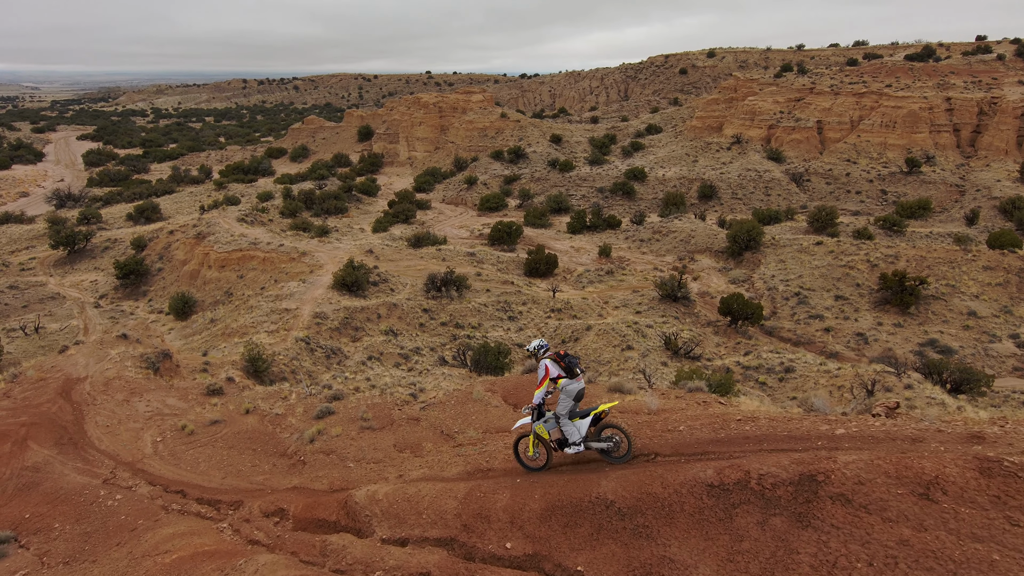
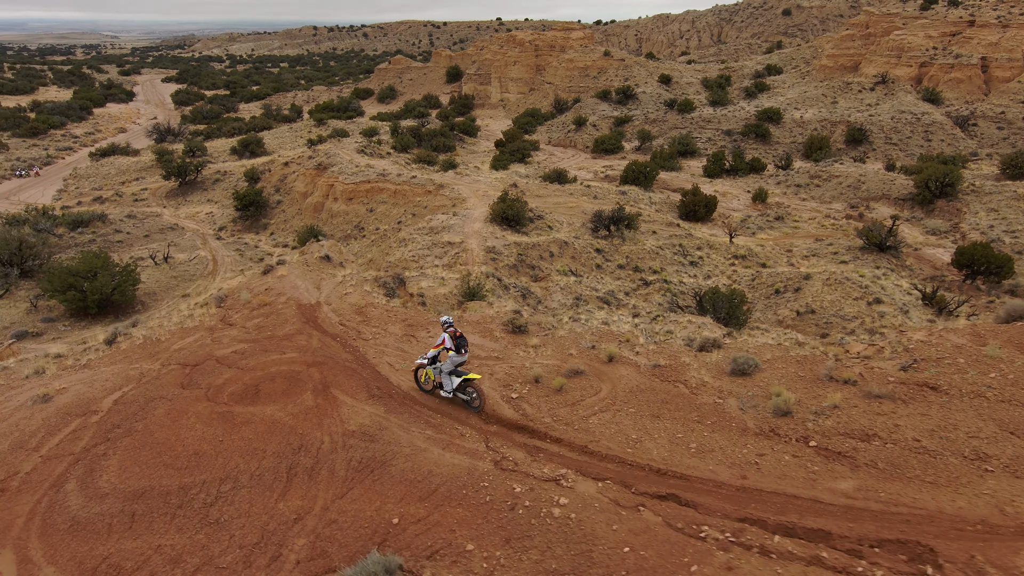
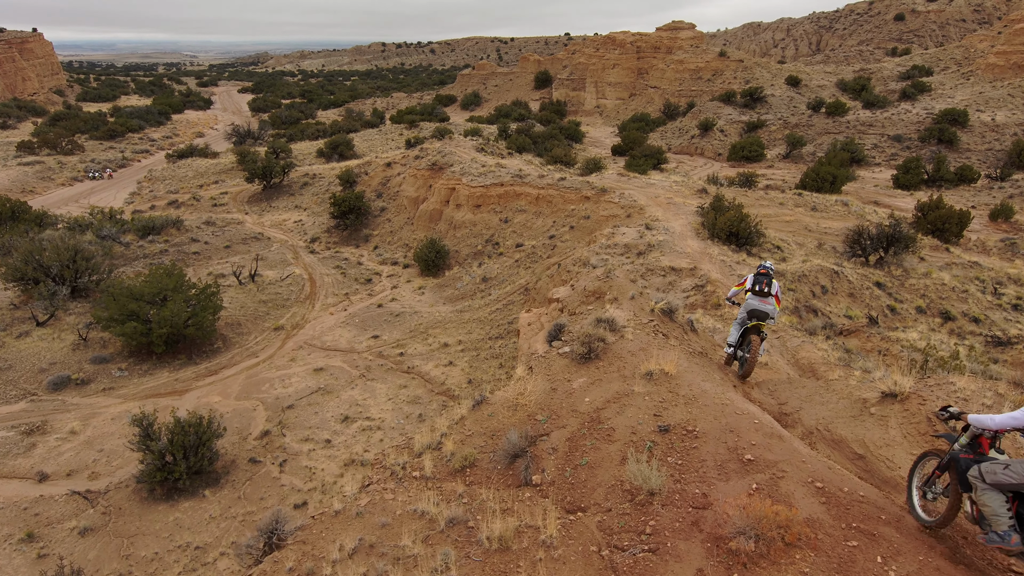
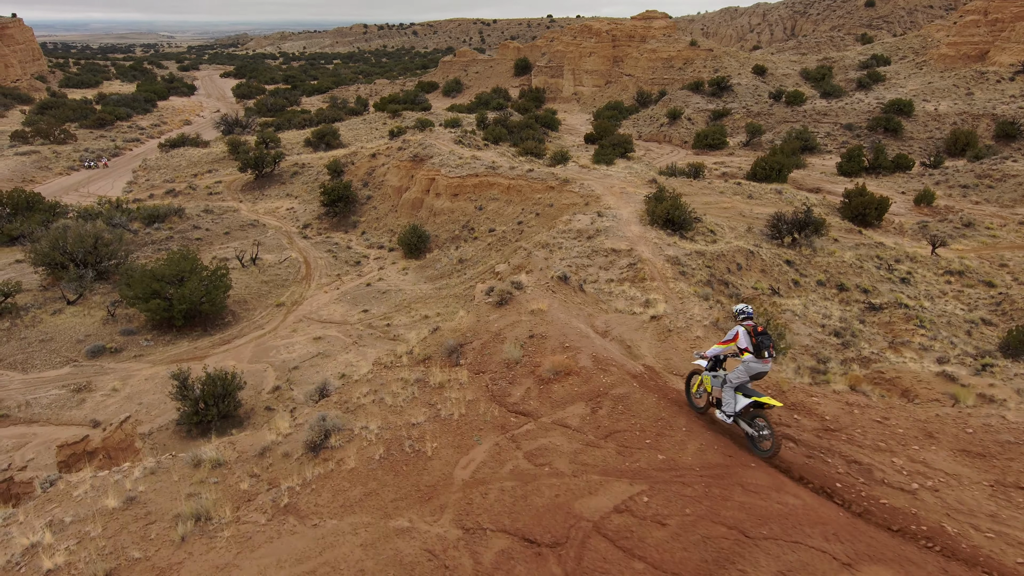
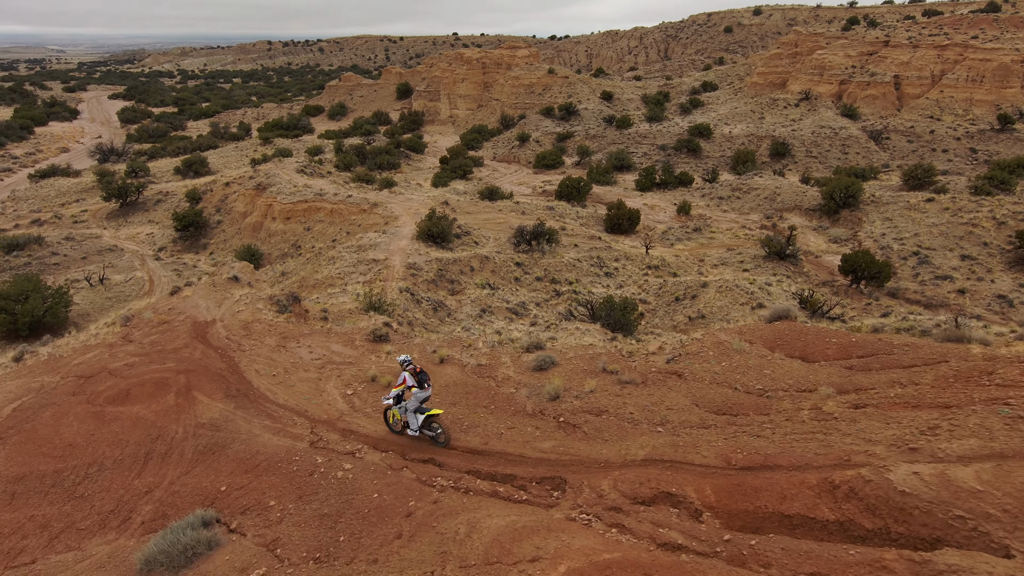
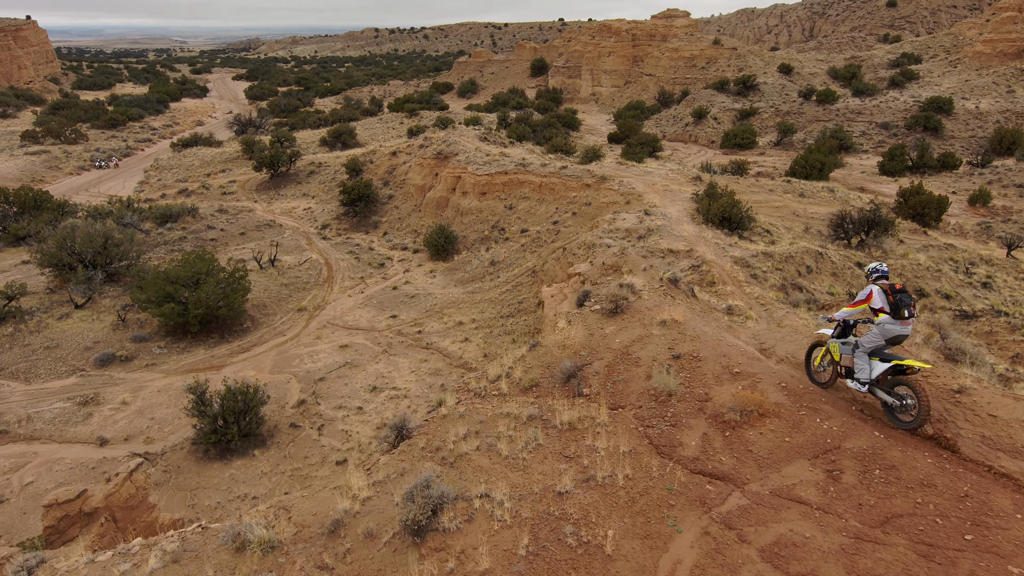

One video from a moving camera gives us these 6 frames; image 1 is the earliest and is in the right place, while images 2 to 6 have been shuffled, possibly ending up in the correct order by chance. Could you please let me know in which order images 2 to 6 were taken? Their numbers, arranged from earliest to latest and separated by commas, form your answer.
5, 2, 4, 6, 3
